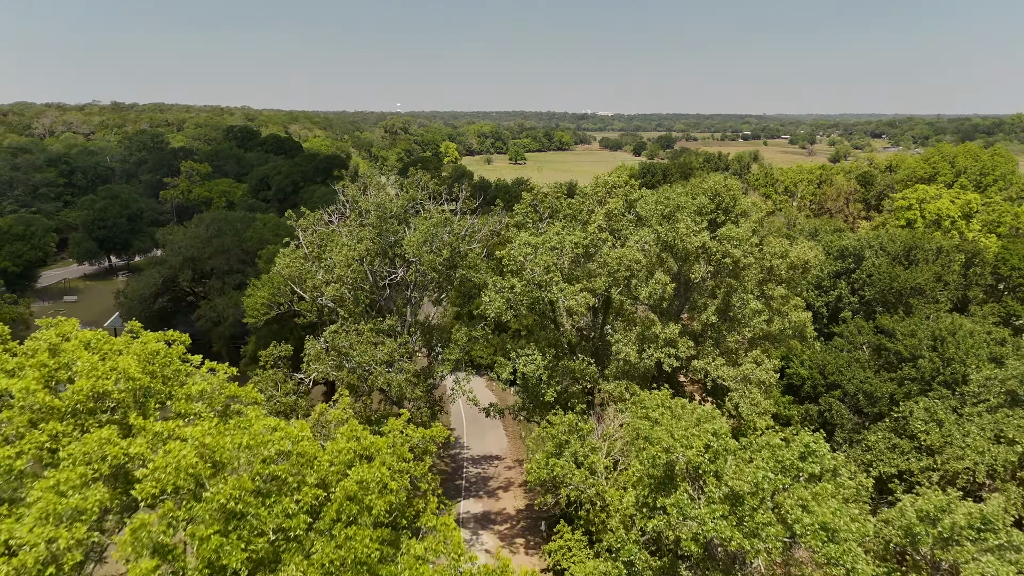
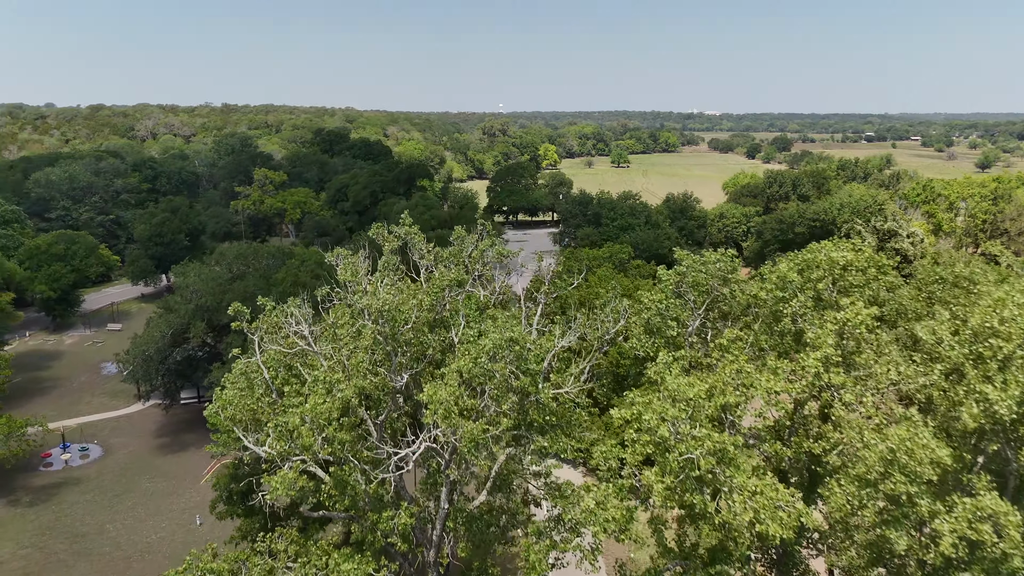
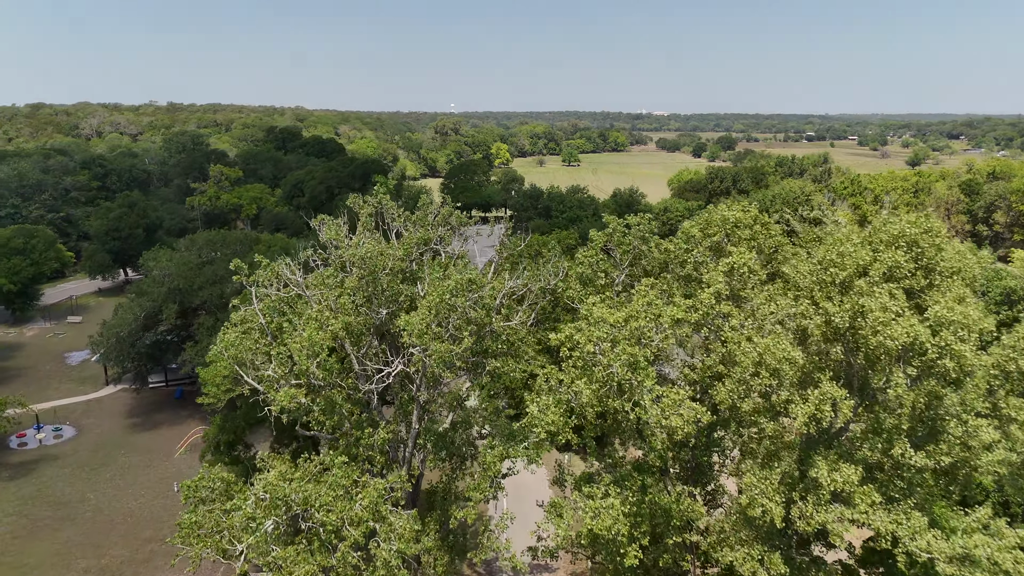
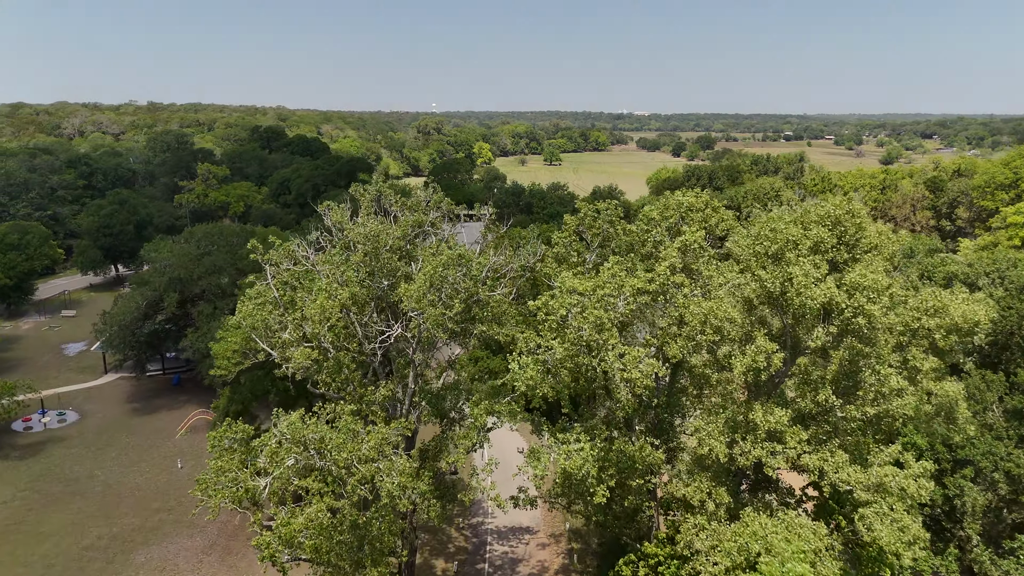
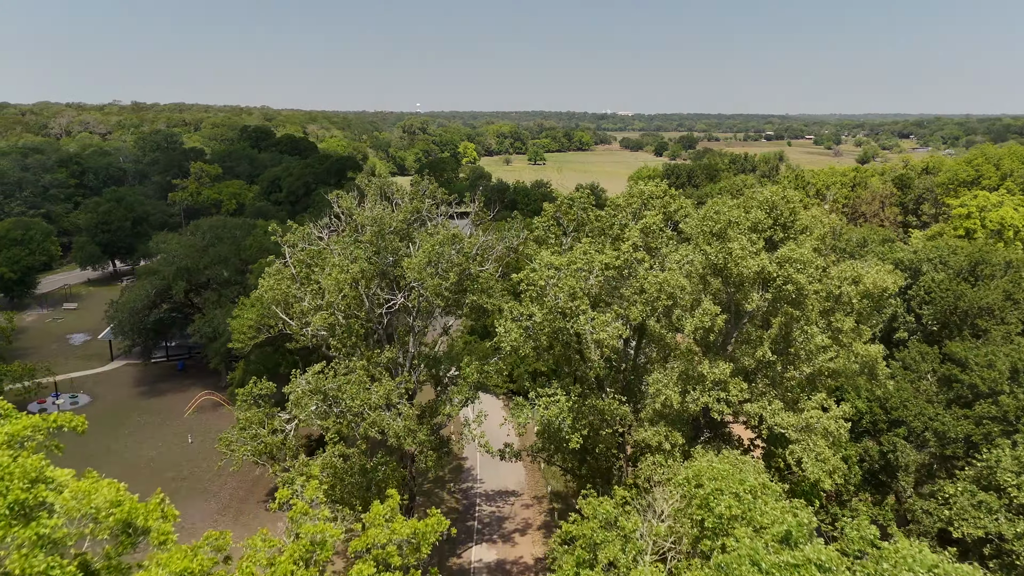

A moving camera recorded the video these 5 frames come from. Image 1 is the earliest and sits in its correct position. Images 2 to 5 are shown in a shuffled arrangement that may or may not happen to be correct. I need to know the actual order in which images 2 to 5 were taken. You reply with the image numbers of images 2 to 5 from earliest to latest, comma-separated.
5, 4, 3, 2
